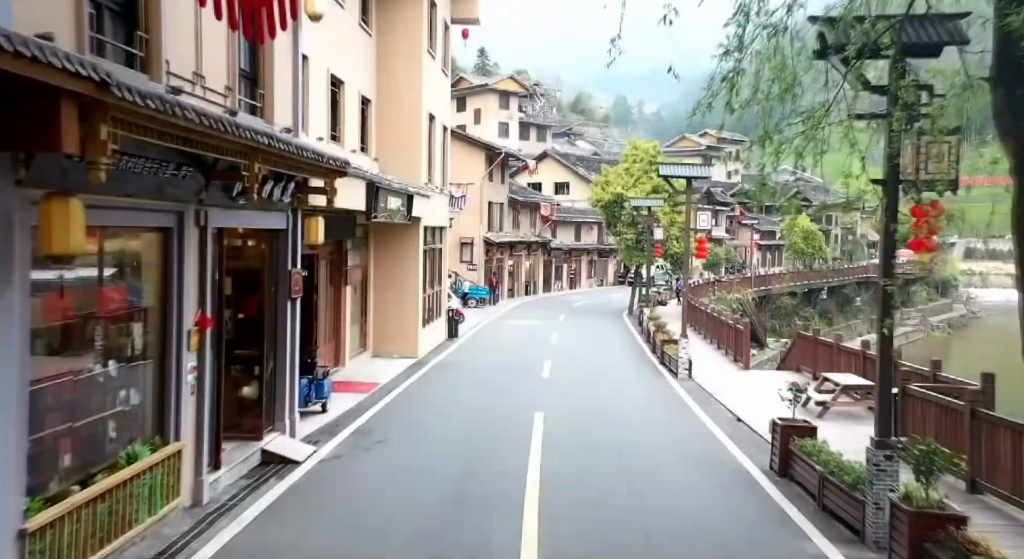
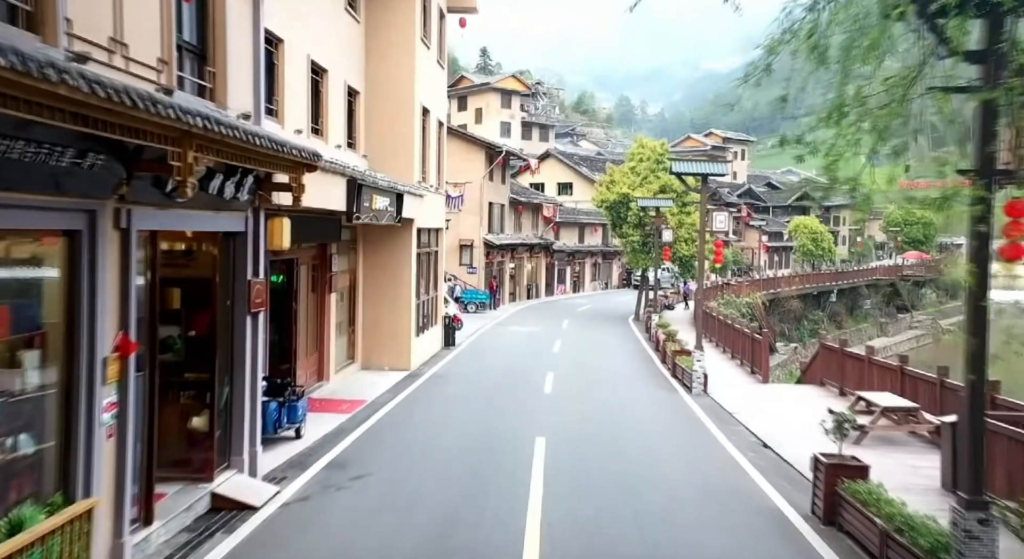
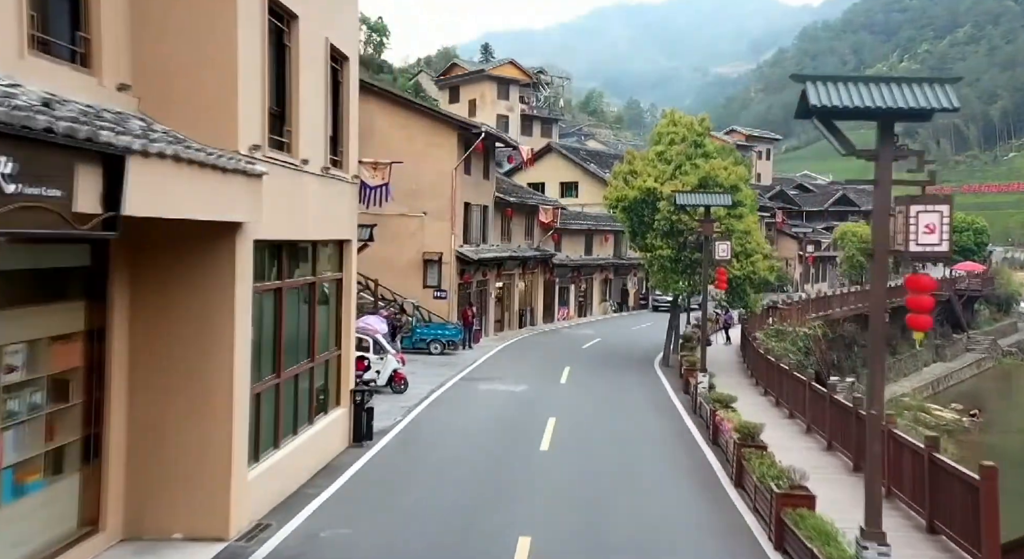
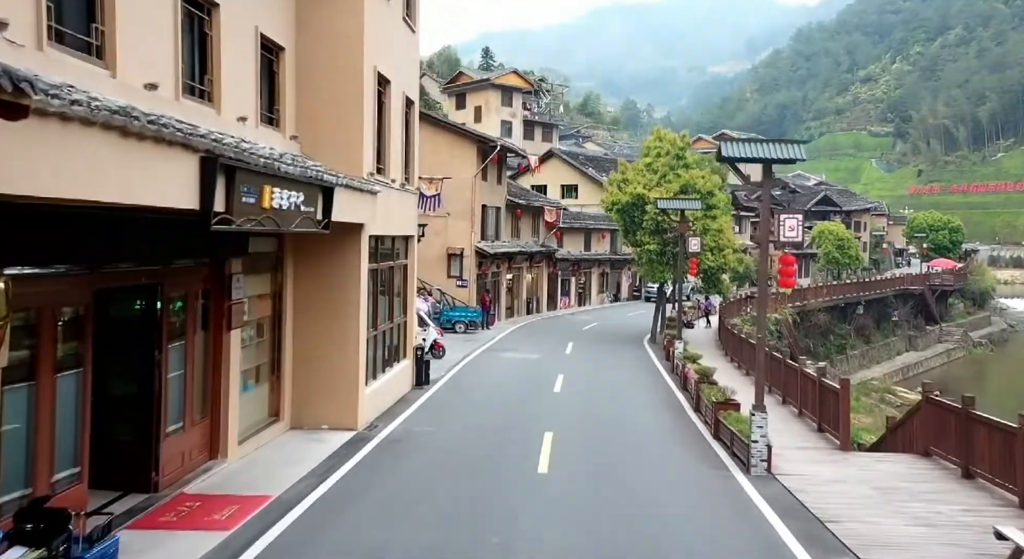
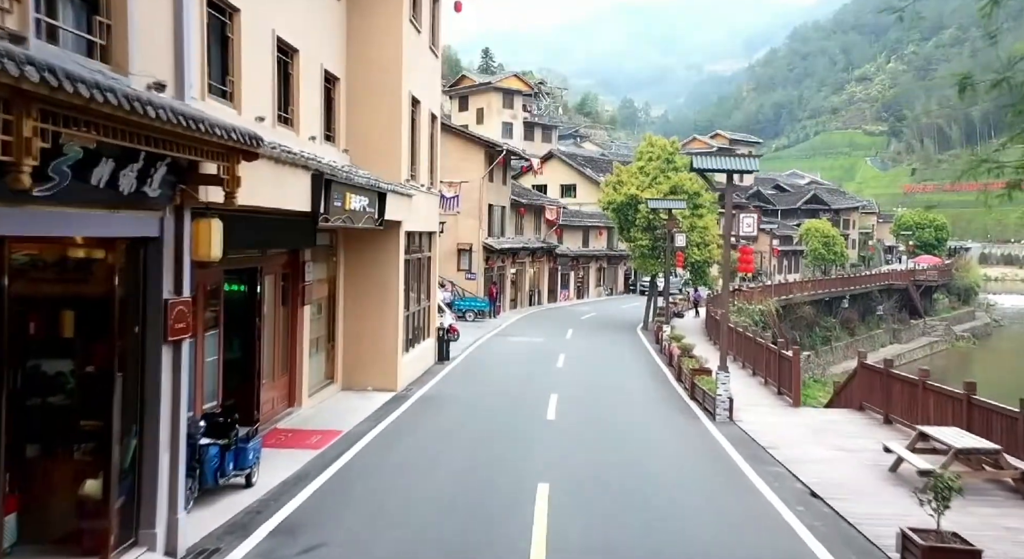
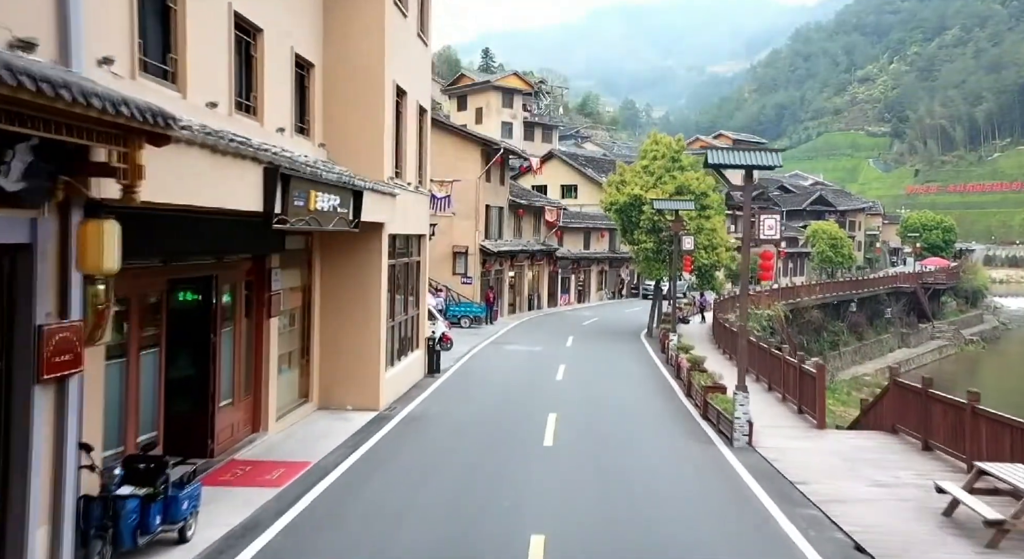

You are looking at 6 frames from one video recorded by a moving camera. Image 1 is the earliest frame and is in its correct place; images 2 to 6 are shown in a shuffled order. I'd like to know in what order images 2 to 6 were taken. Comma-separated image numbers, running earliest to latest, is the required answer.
2, 5, 6, 4, 3
